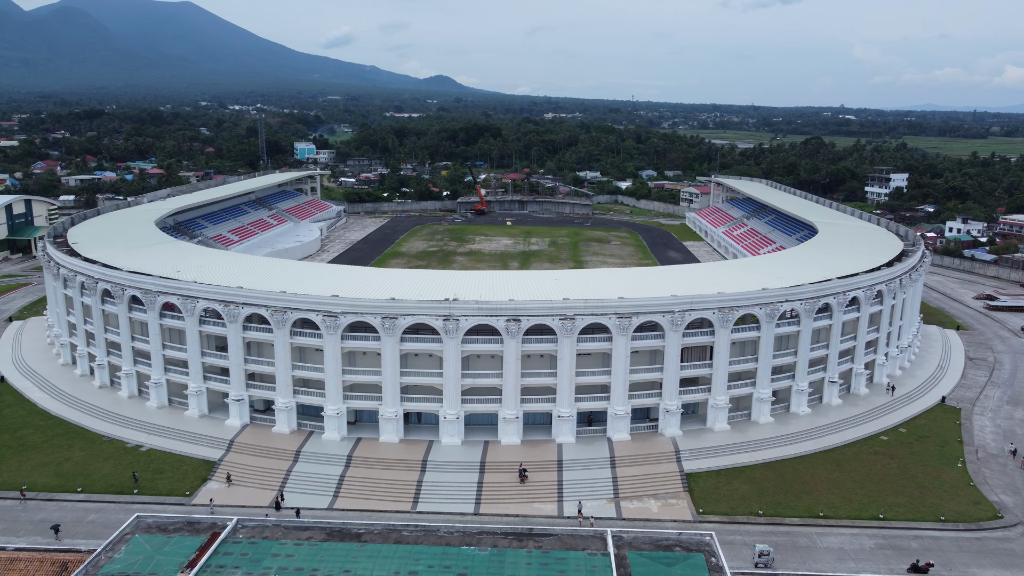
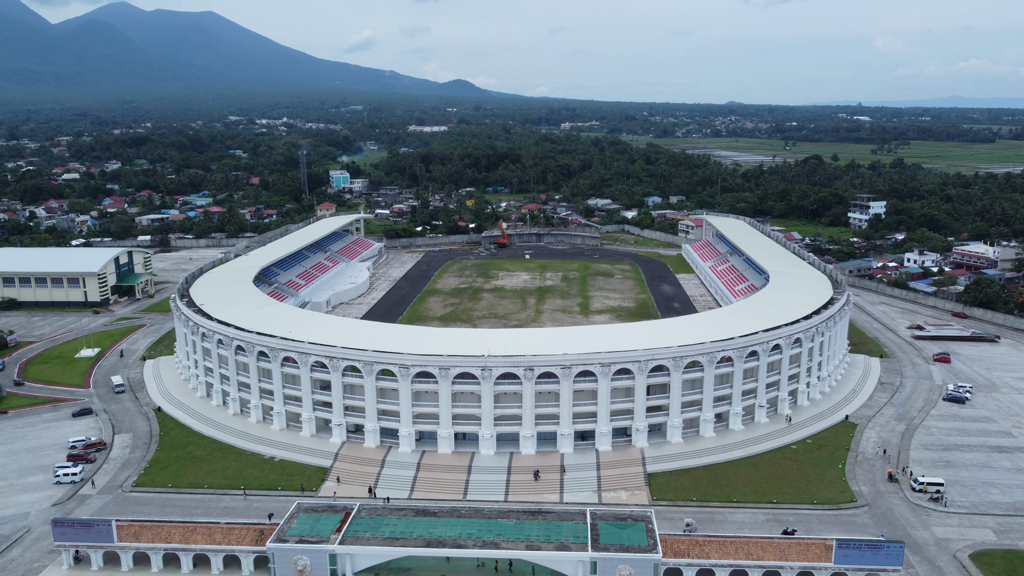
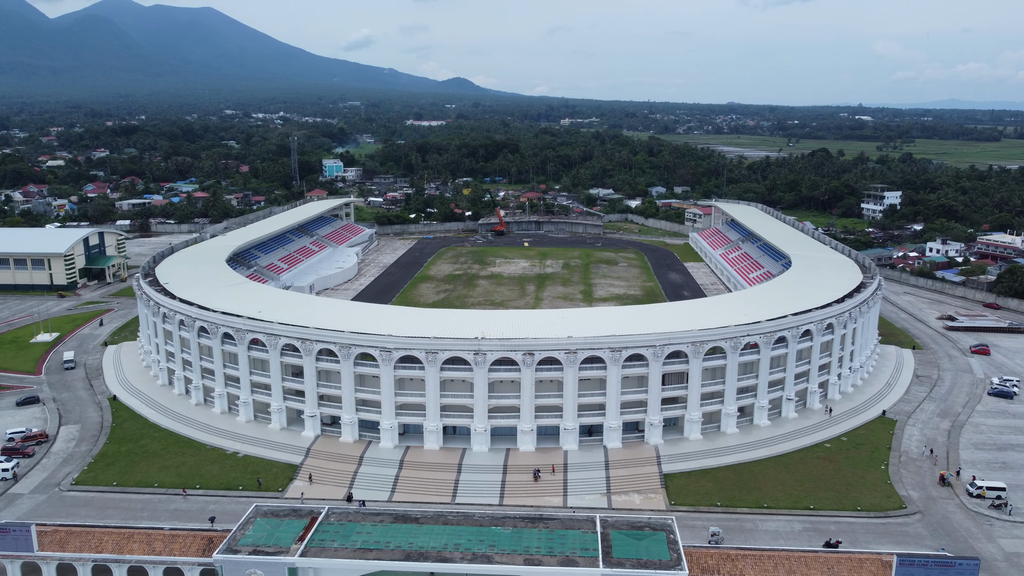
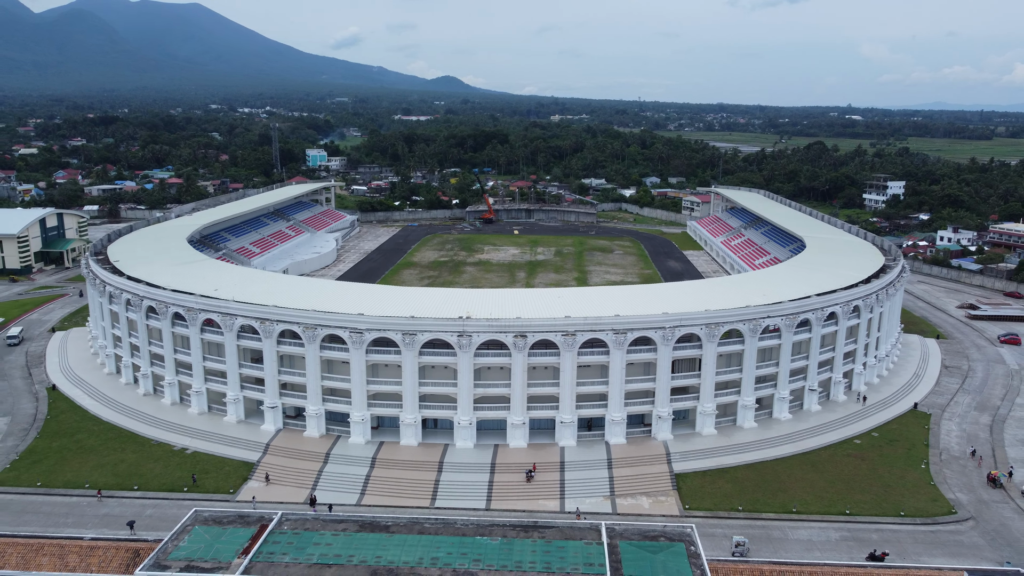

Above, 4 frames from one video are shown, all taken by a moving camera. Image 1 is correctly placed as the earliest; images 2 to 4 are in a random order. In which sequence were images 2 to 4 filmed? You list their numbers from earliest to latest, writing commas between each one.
4, 3, 2
